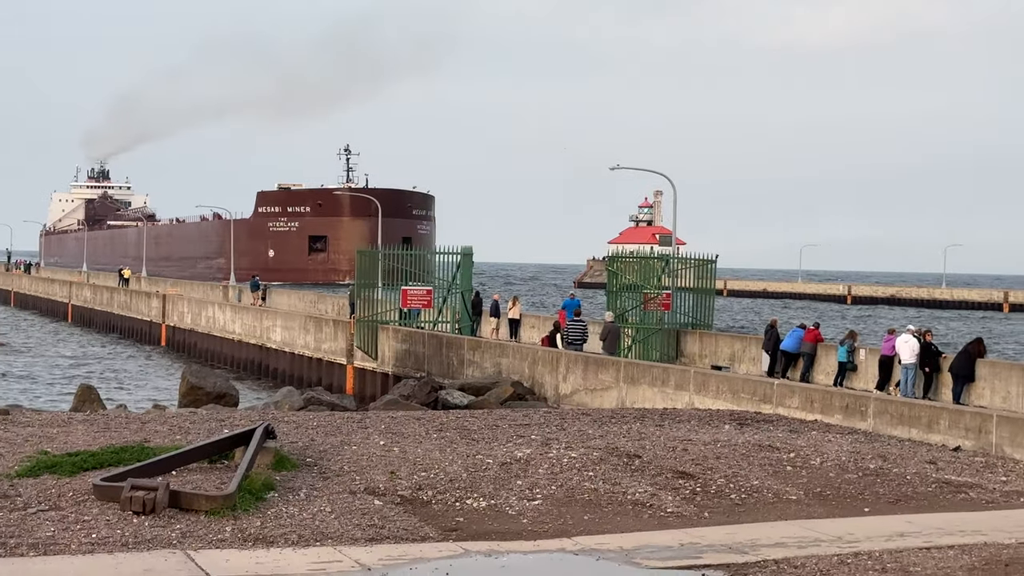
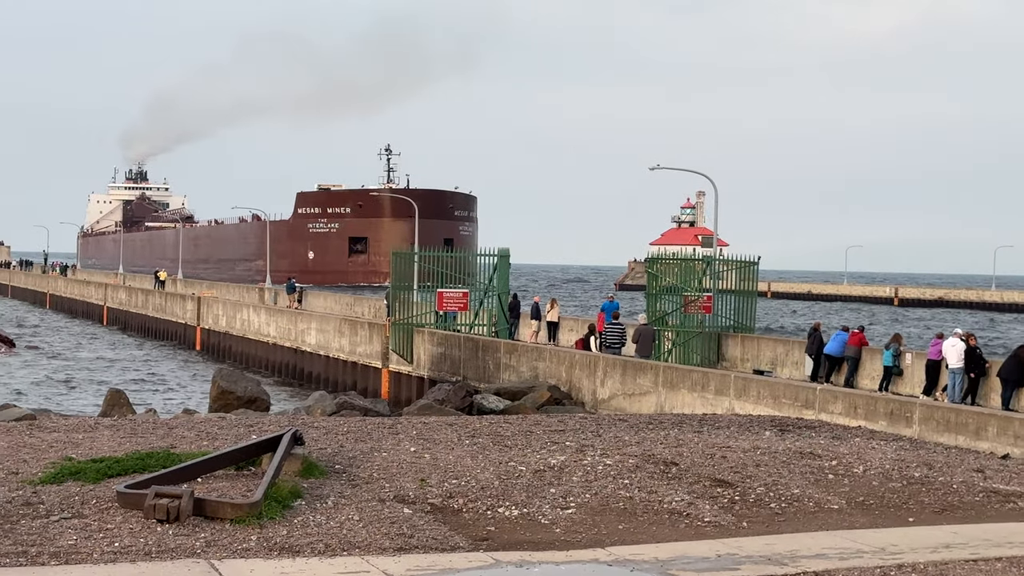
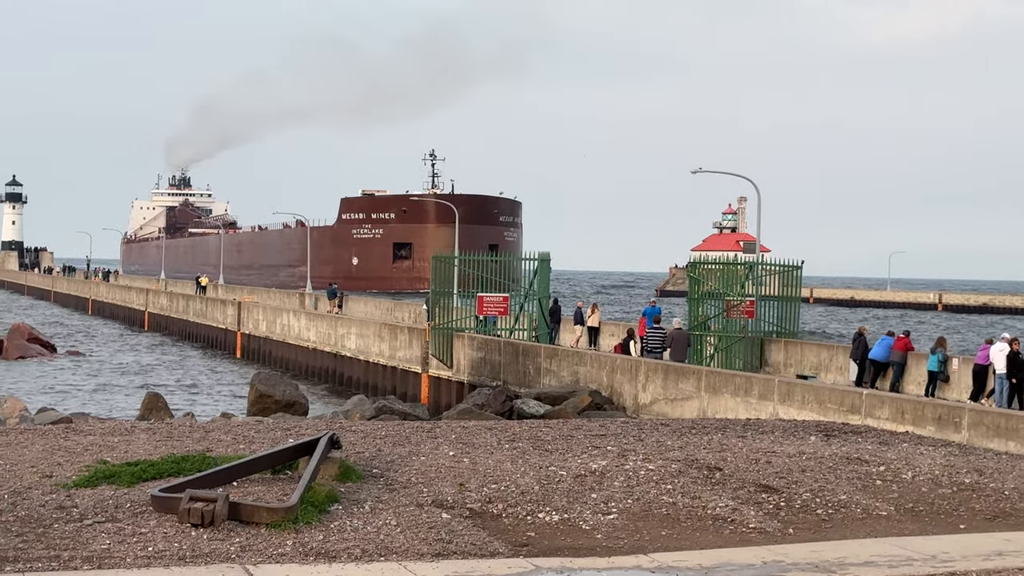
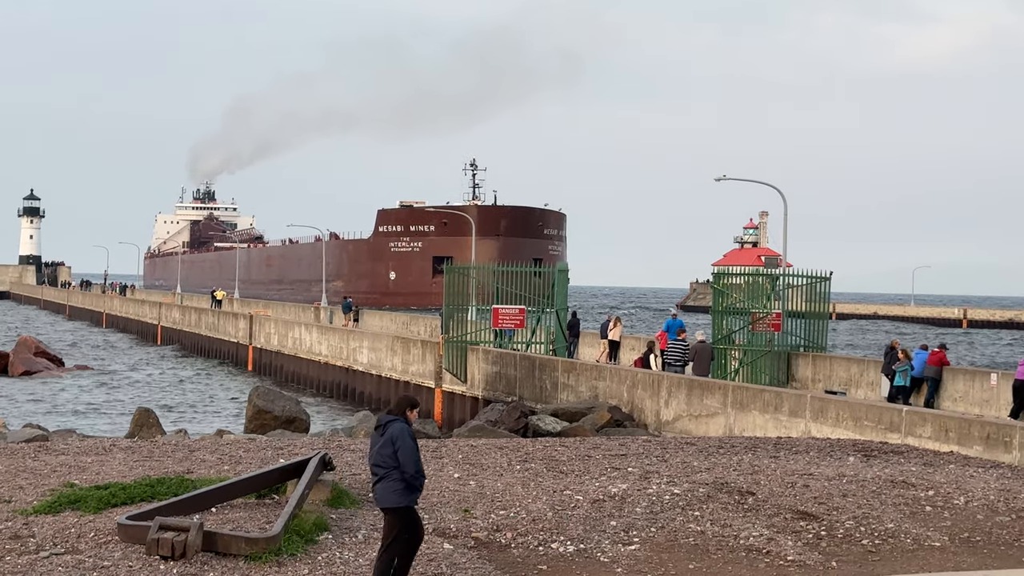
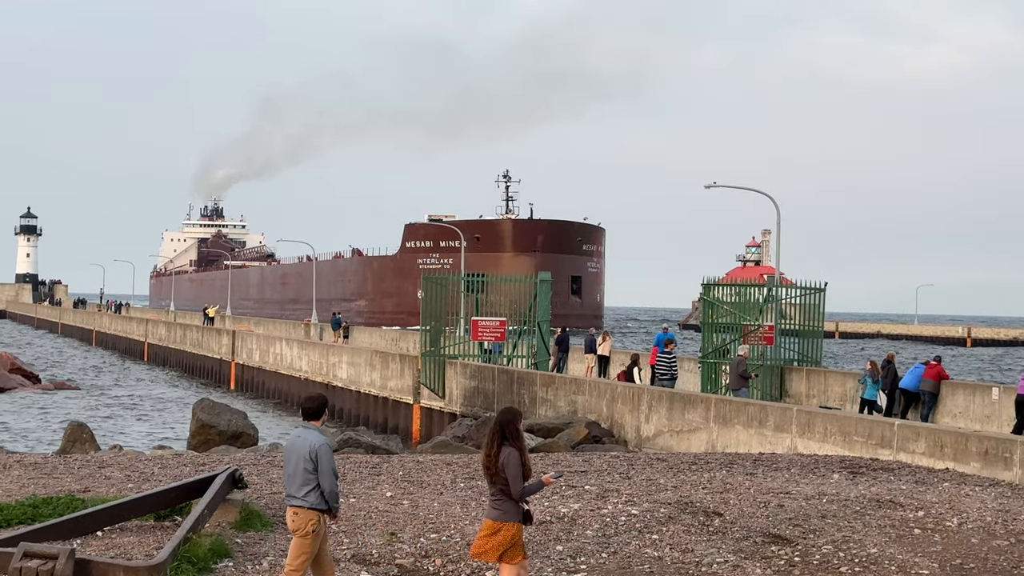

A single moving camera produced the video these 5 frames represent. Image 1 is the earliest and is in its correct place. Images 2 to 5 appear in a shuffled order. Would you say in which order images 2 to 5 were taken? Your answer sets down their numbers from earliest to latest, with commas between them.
2, 3, 4, 5
